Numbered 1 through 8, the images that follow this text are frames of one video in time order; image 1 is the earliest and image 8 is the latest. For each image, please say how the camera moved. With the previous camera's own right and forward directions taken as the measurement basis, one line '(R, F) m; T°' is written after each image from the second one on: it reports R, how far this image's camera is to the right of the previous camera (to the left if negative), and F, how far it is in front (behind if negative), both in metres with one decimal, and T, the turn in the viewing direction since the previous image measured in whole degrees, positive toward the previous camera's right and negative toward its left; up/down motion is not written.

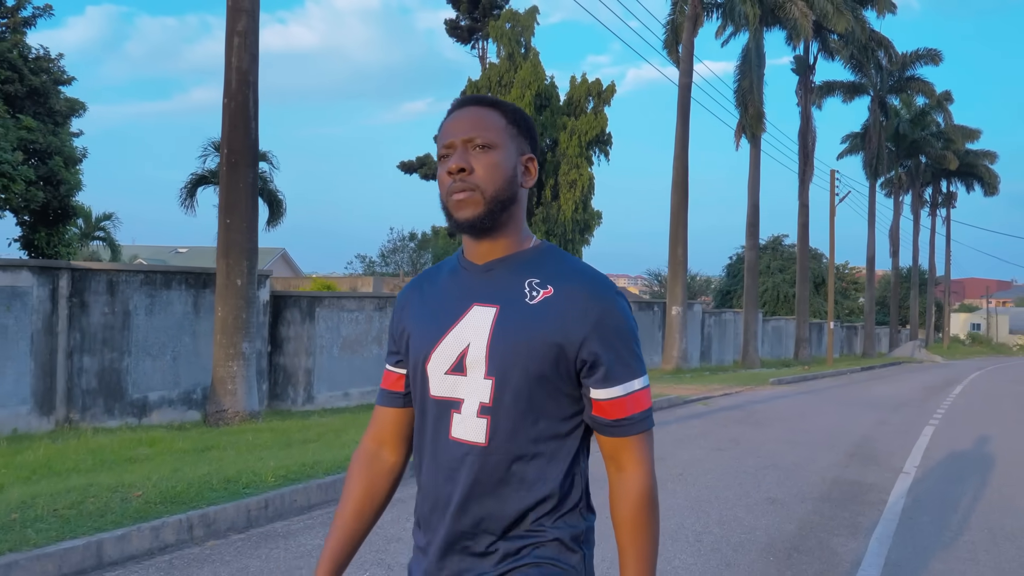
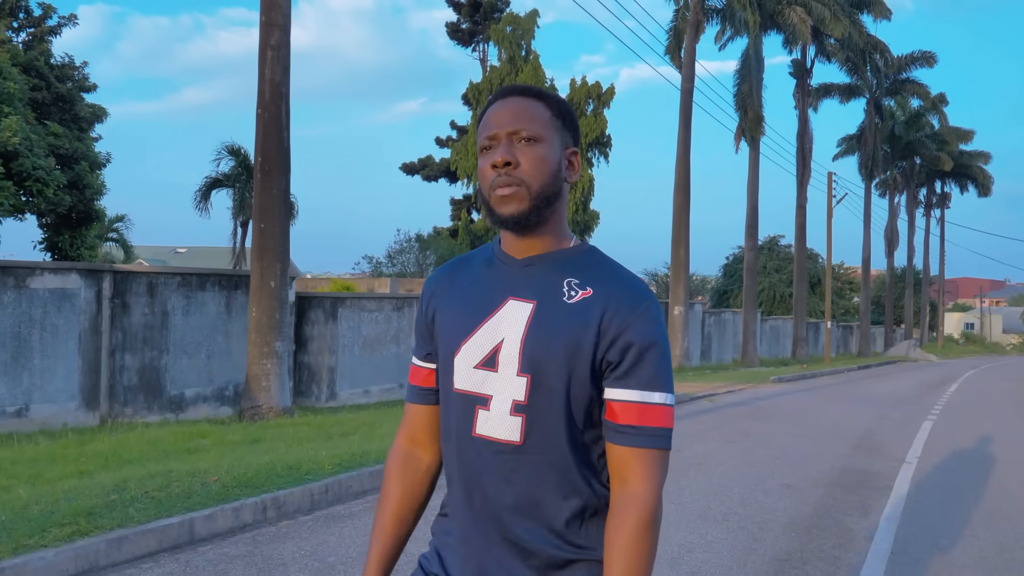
(-0.3, -0.6) m; 0°
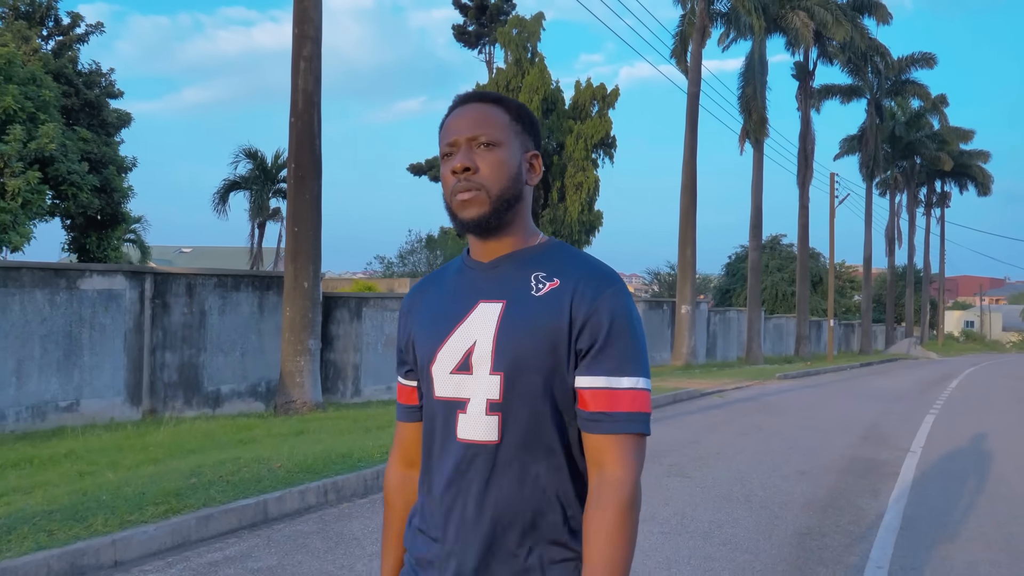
(-0.3, -0.6) m; 0°
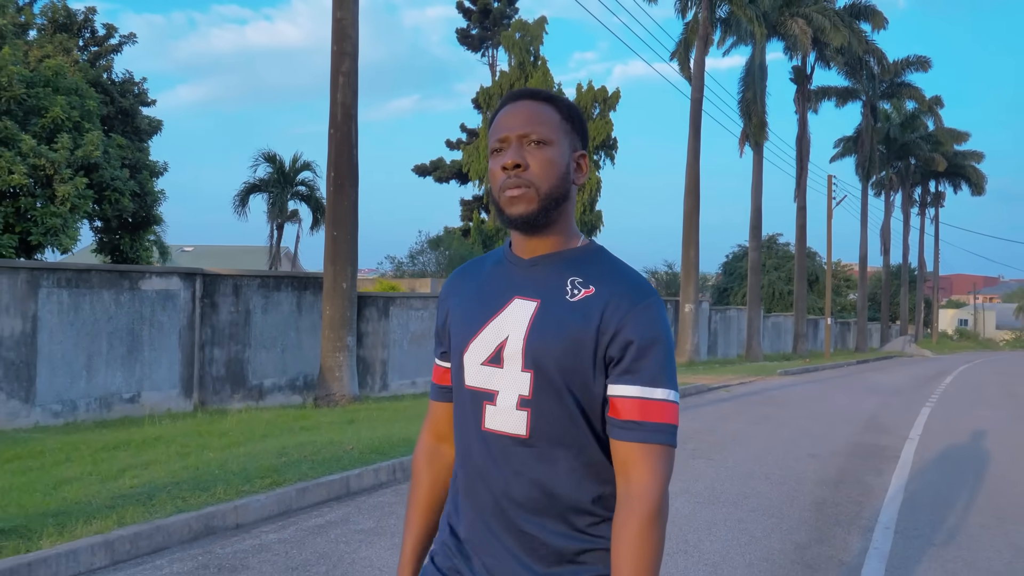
(-0.4, -0.9) m; 0°
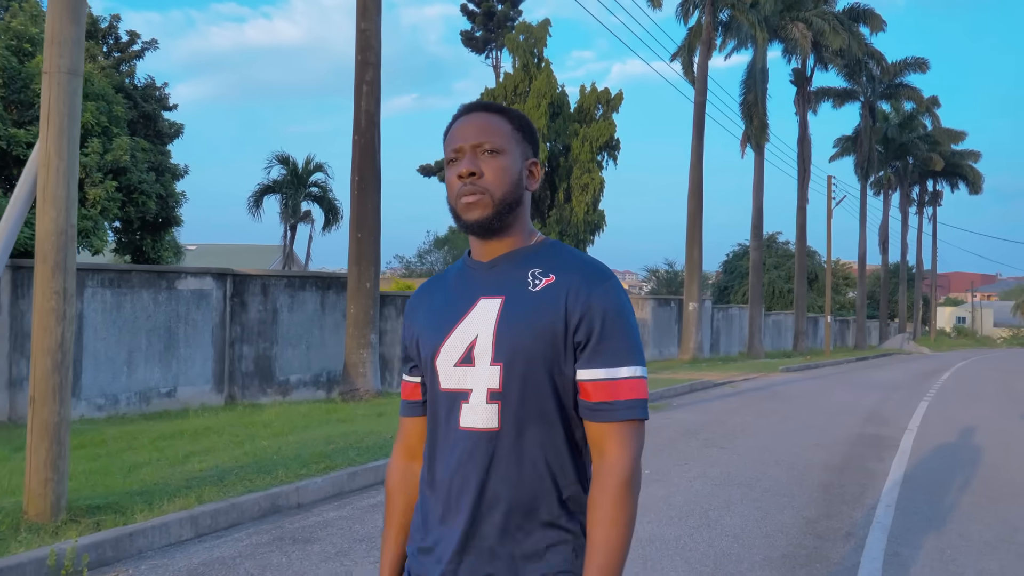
(-0.3, -0.6) m; 0°
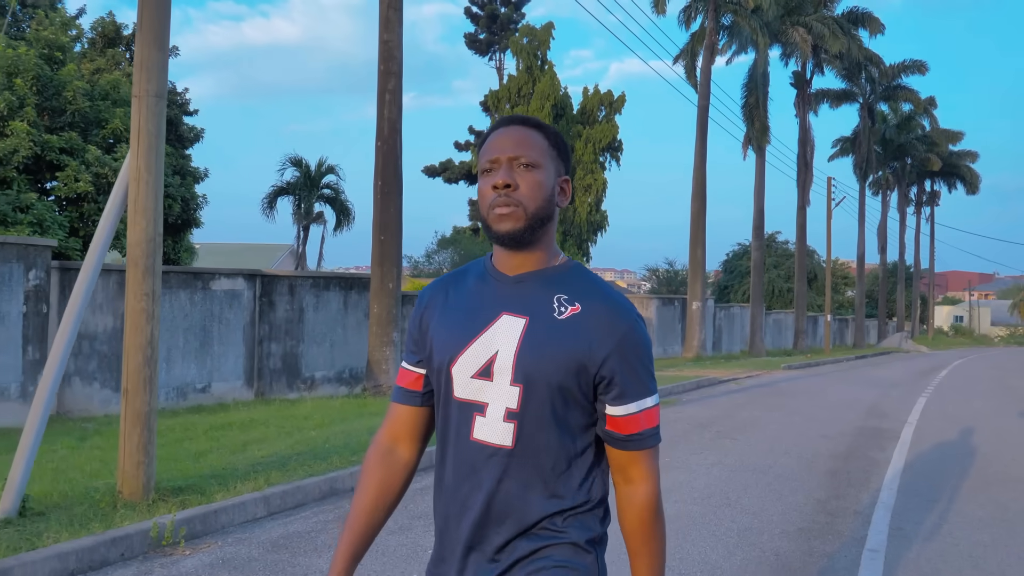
(-0.3, -0.6) m; 0°
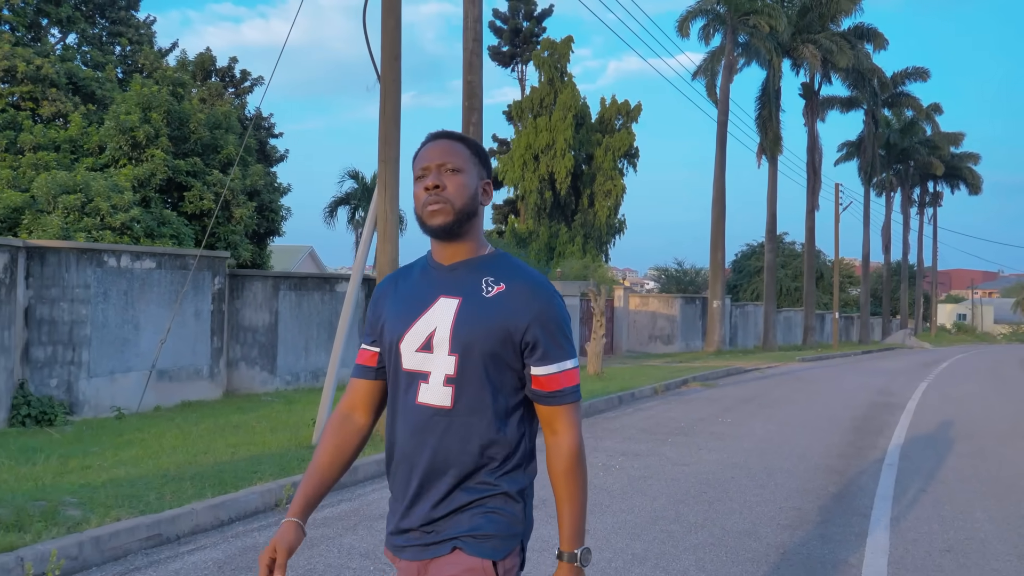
(-1.2, -2.7) m; 0°
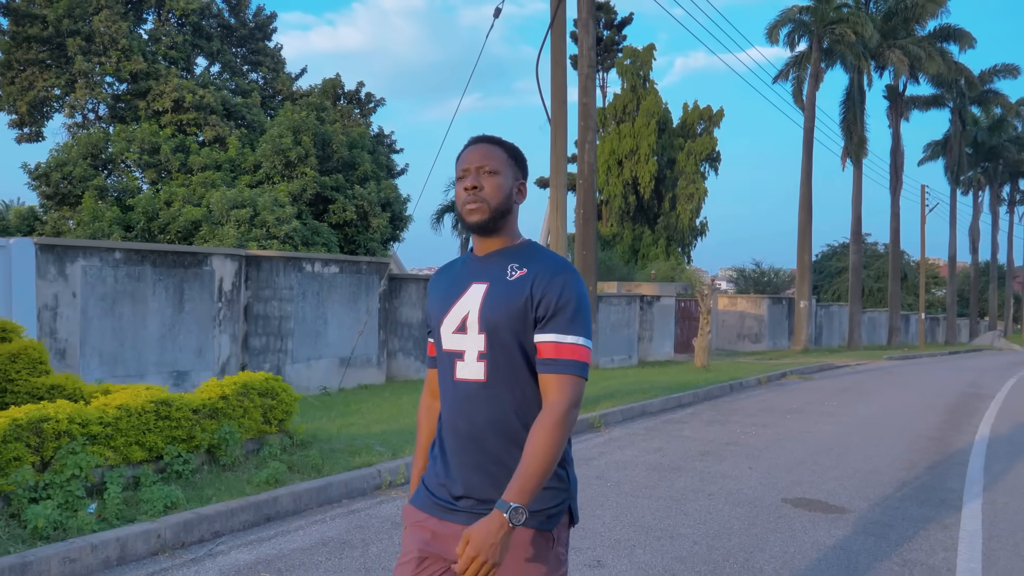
(-0.9, -2.0) m; -4°
